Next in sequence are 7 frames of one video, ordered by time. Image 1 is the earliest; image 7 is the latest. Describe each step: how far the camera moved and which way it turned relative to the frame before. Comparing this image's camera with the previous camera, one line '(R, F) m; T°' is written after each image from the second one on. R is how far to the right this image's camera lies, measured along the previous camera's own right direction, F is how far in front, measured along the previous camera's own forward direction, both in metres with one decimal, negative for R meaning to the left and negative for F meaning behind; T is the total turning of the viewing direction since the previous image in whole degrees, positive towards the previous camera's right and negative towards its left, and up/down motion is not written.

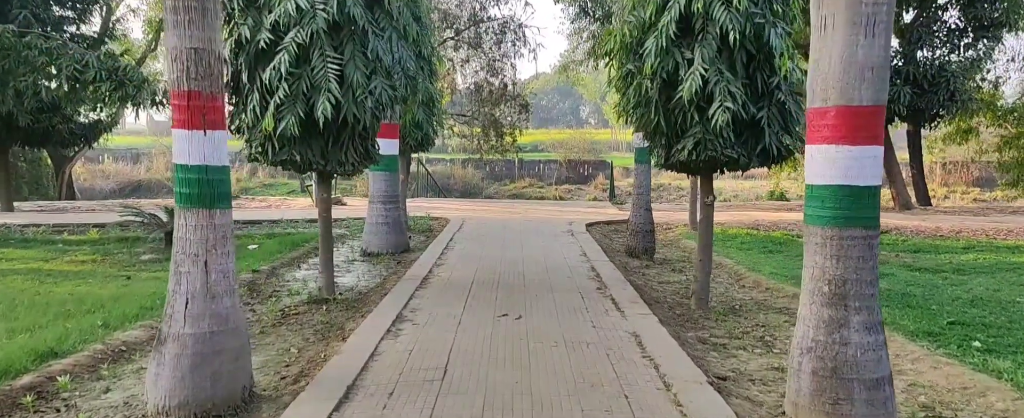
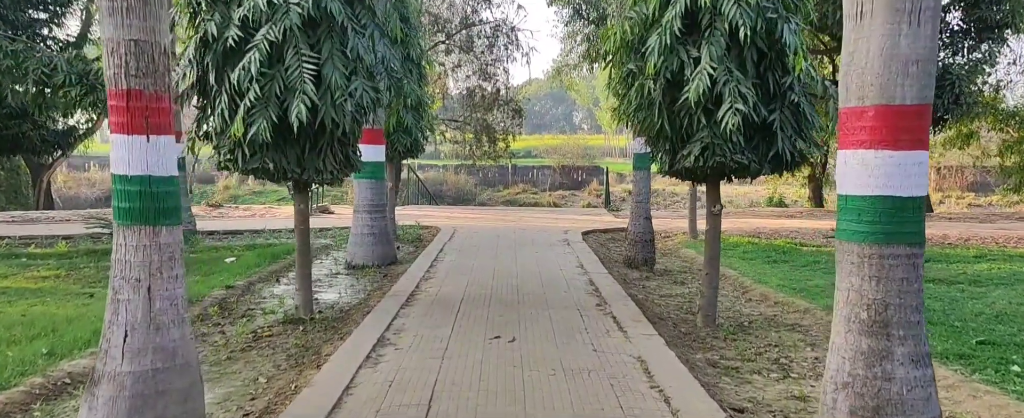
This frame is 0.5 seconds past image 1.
(0.0, +0.5) m; 0°
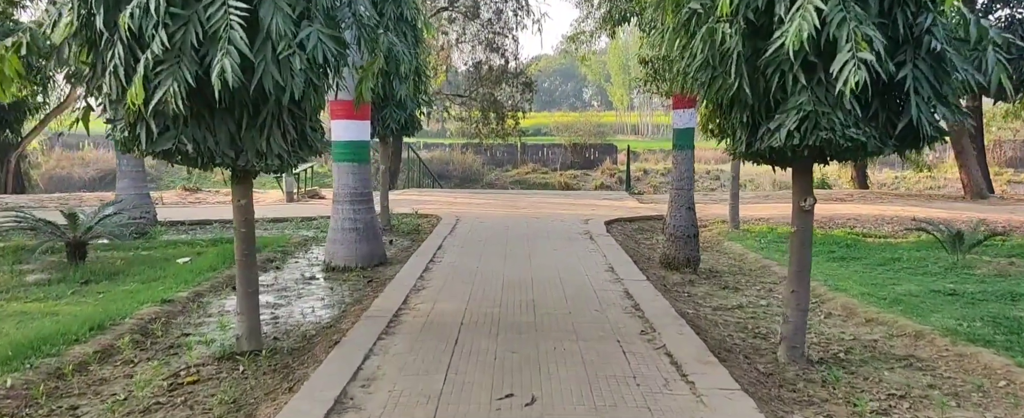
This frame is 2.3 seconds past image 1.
(0.0, +1.7) m; -1°
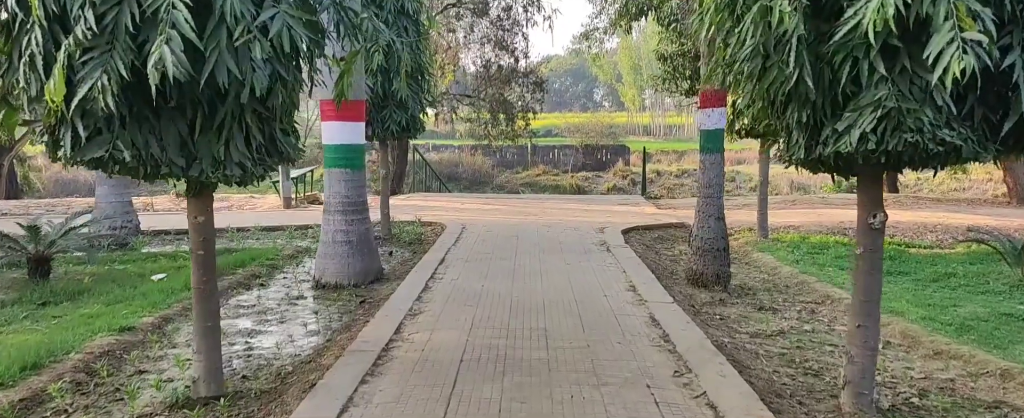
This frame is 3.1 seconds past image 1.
(0.0, +0.8) m; -1°
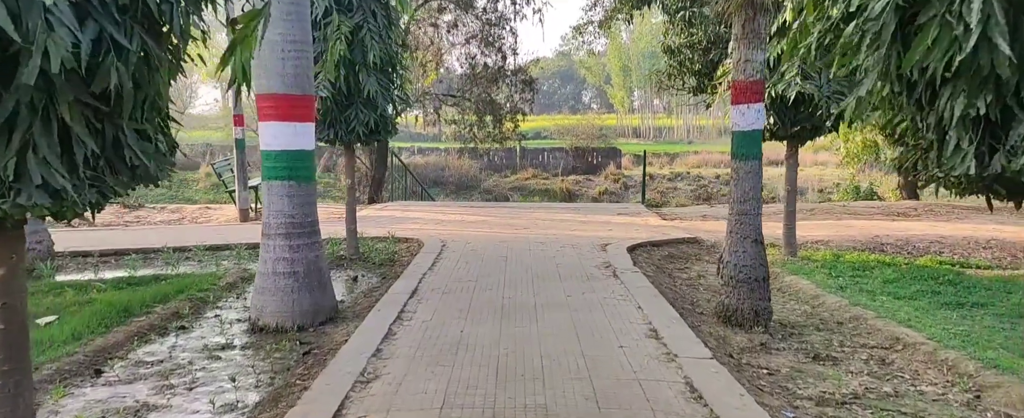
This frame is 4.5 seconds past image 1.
(0.0, +1.5) m; +1°
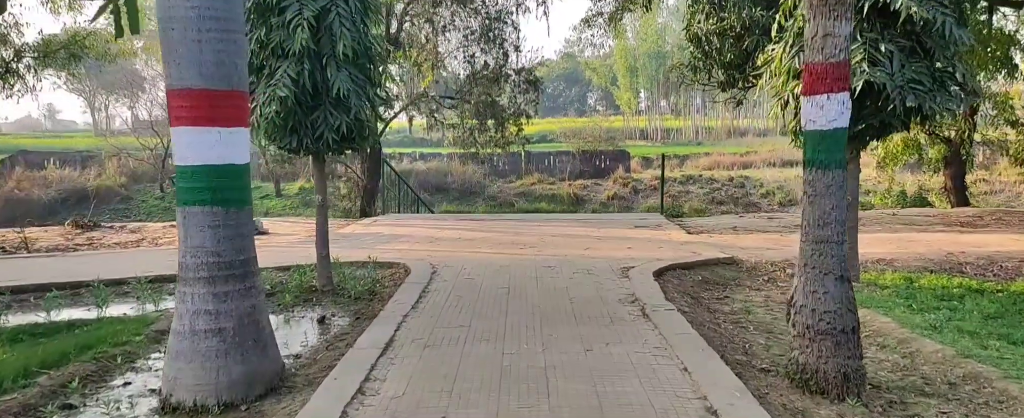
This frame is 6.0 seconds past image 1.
(0.0, +1.5) m; 0°
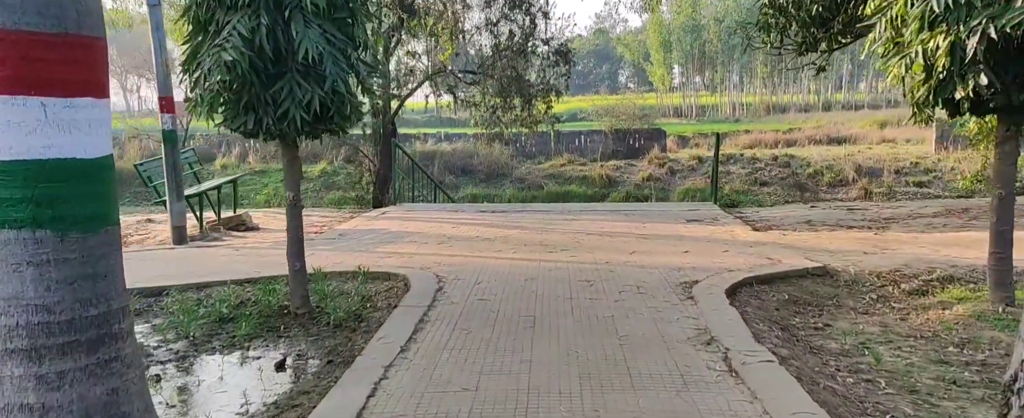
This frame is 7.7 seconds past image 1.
(0.0, +1.8) m; -2°
